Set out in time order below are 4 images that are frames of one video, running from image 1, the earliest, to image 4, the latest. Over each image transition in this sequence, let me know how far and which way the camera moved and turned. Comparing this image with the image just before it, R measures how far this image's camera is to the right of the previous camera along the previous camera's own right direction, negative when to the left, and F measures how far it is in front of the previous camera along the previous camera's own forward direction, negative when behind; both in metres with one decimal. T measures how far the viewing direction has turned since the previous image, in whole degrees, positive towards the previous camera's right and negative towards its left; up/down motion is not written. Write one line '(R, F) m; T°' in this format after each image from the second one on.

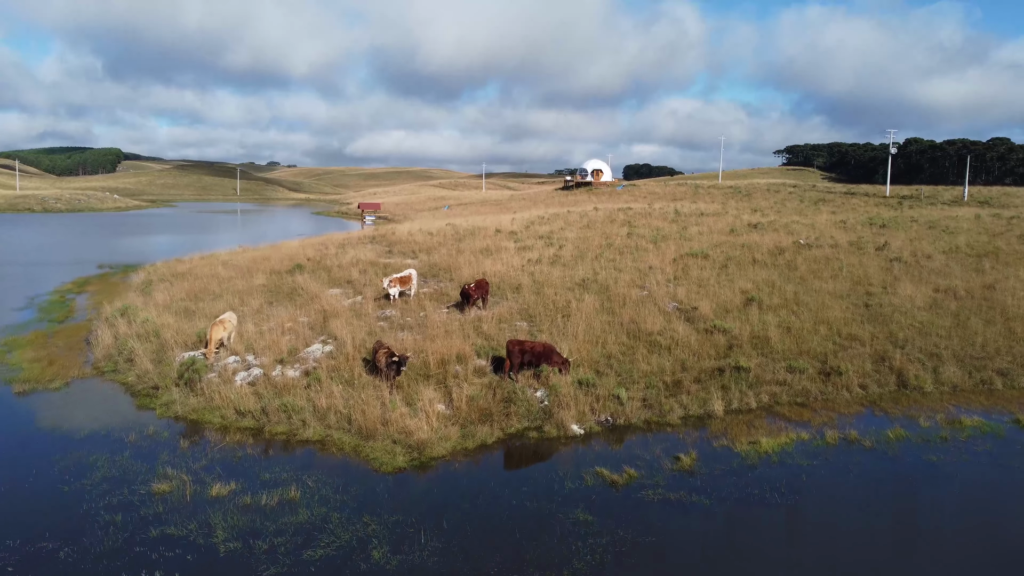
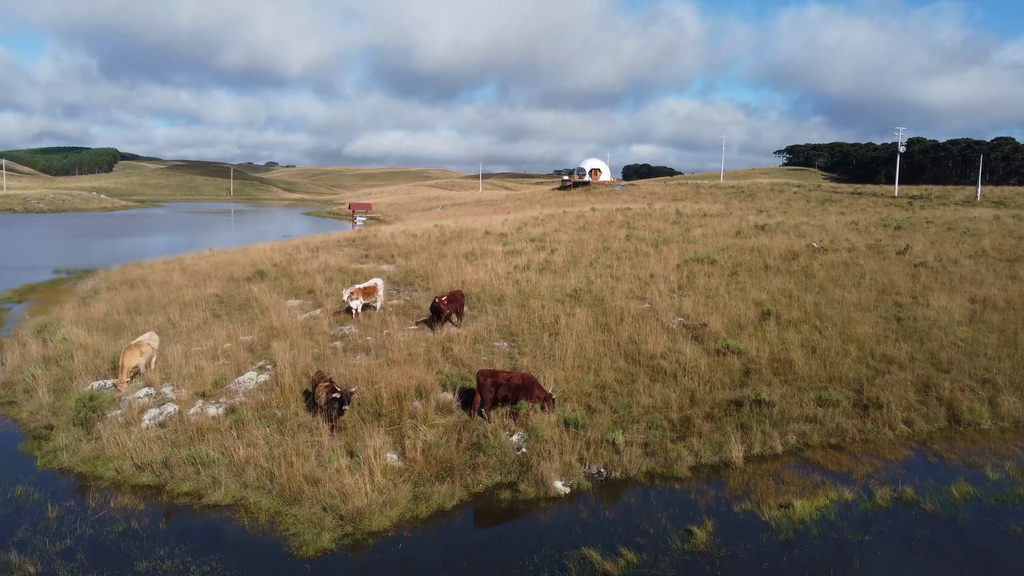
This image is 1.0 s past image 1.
(+0.2, +1.5) m; 0°
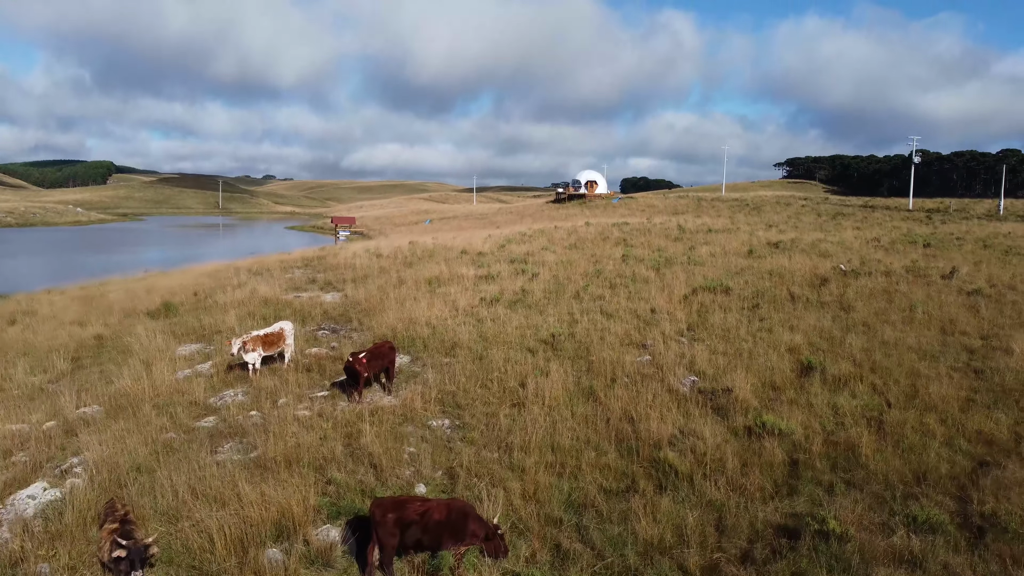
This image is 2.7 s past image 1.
(+0.4, +2.6) m; 0°
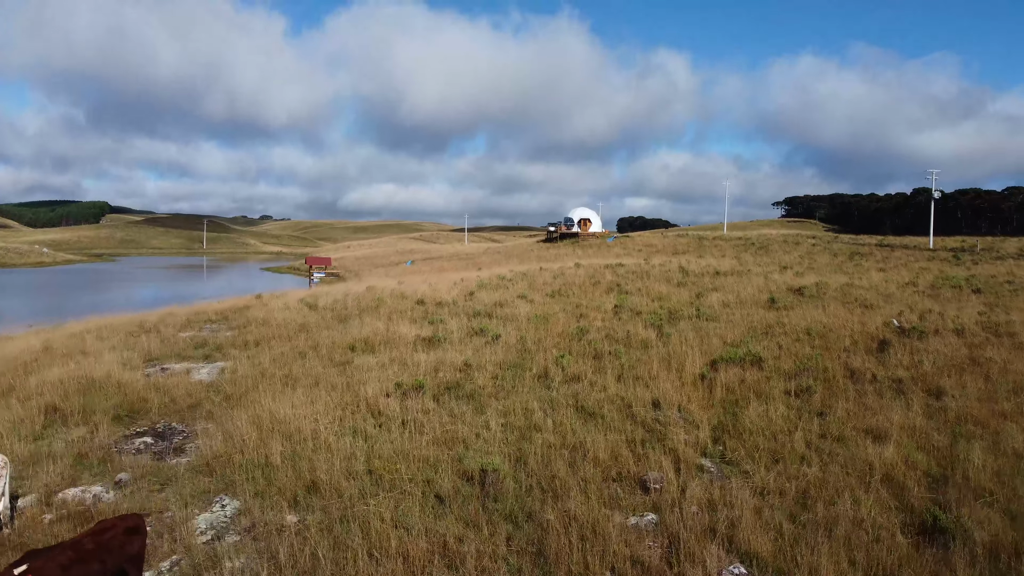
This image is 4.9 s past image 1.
(+0.6, +3.3) m; 0°
